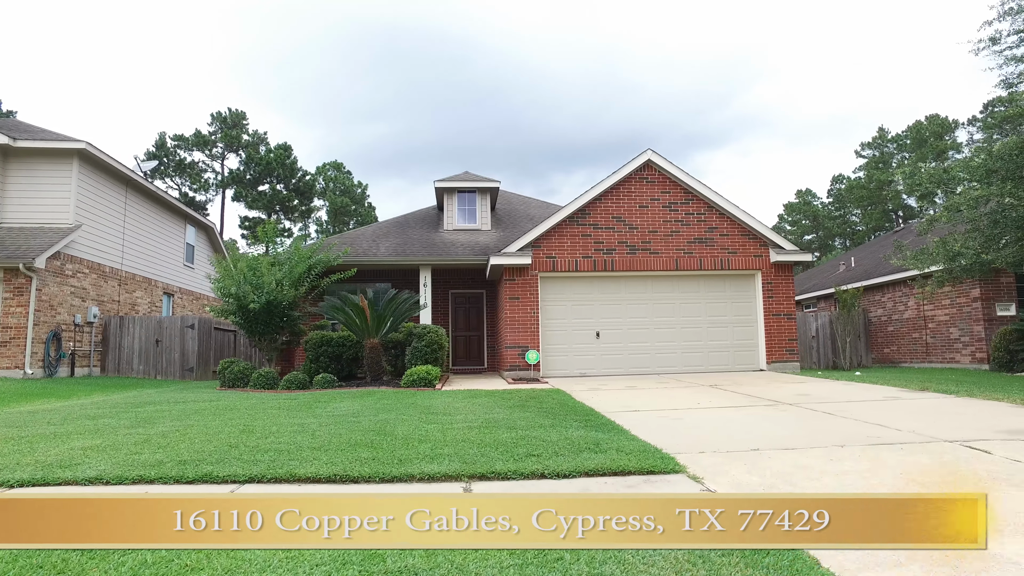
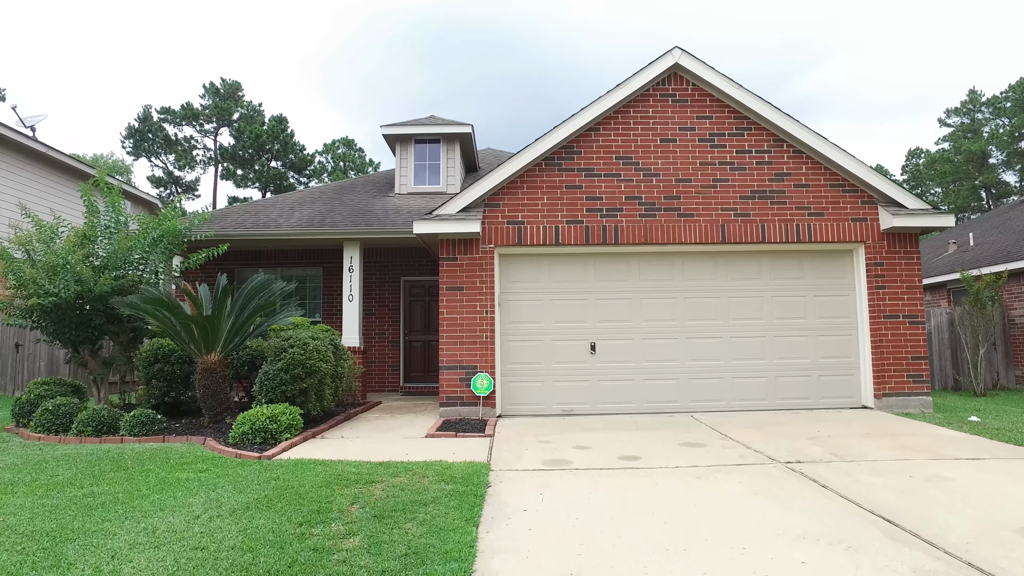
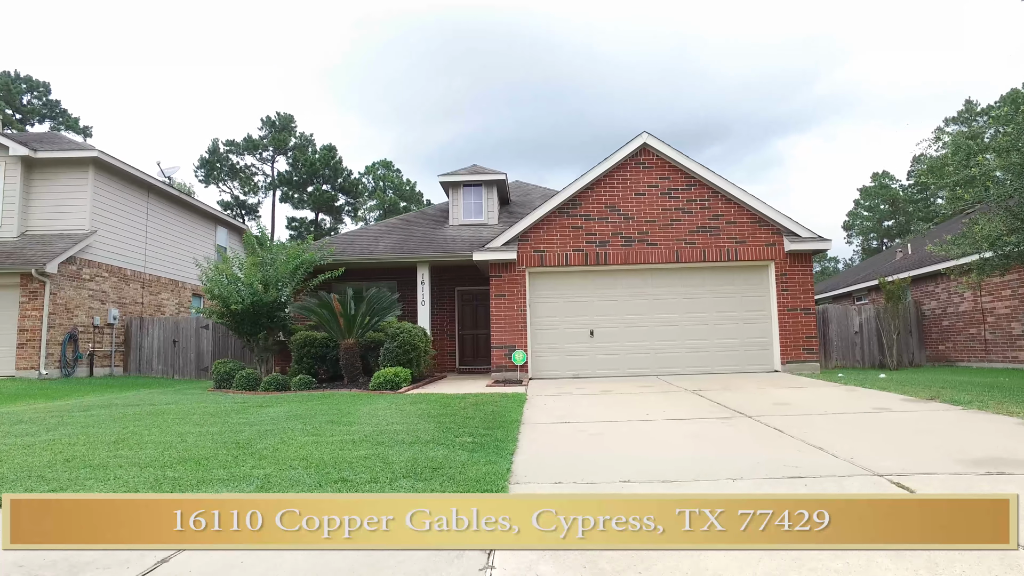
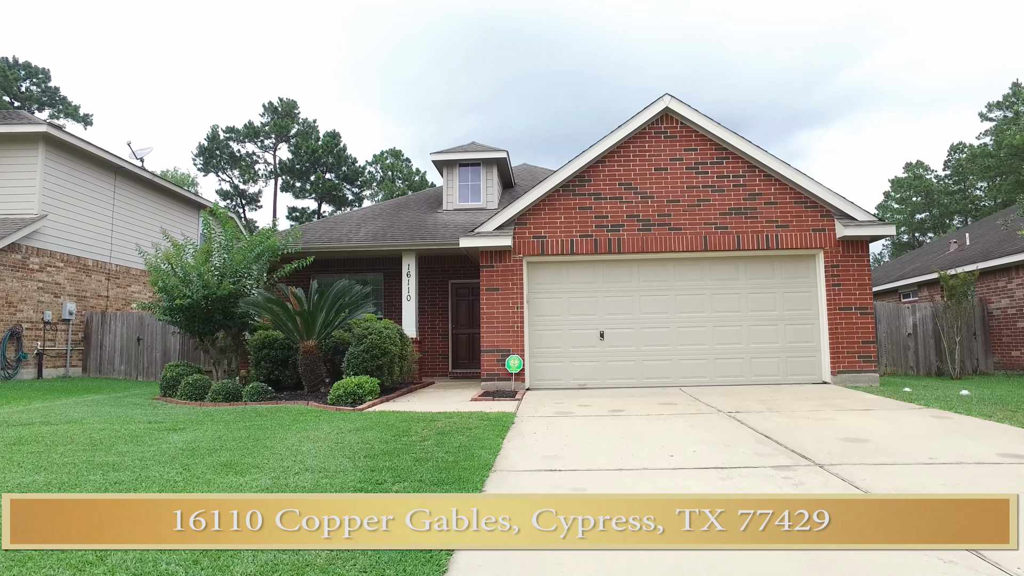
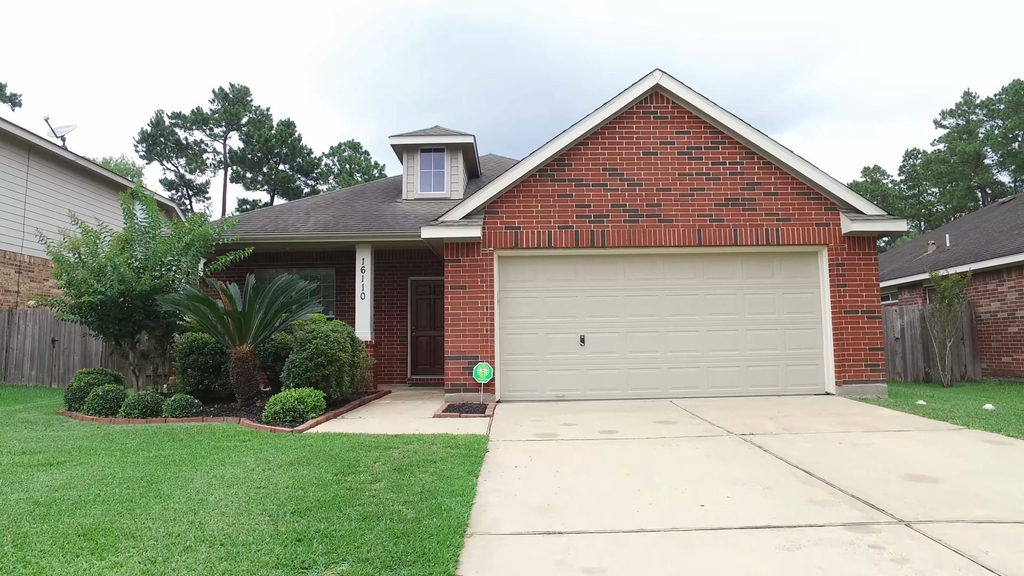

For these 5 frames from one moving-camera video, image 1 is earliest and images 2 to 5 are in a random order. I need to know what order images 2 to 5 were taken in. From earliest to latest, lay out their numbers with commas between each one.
3, 4, 5, 2
